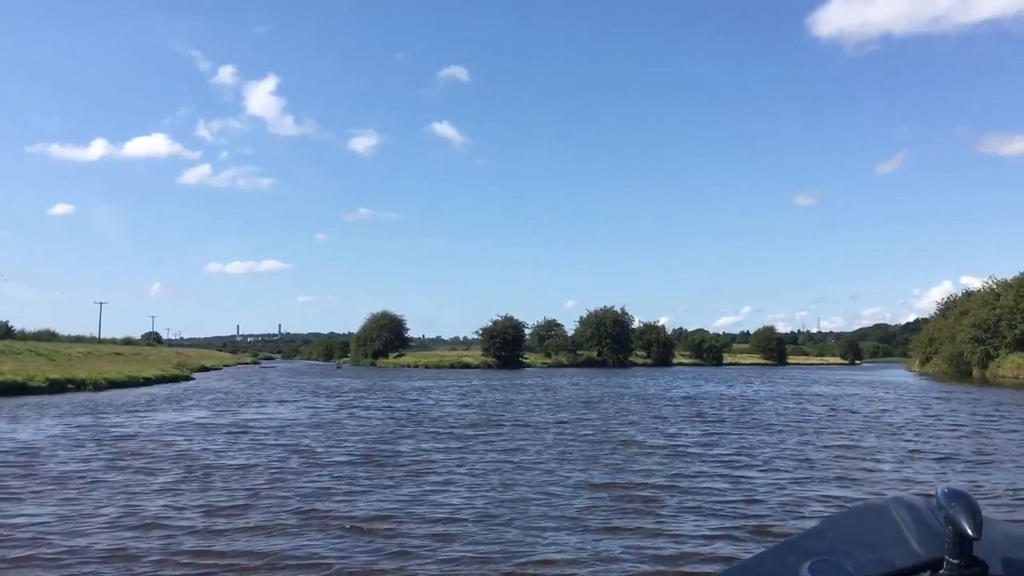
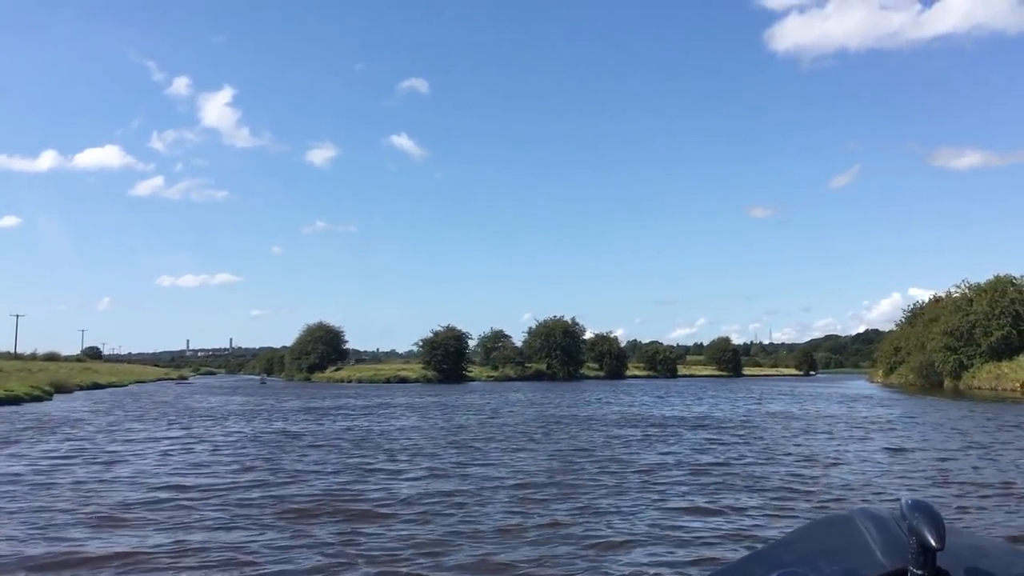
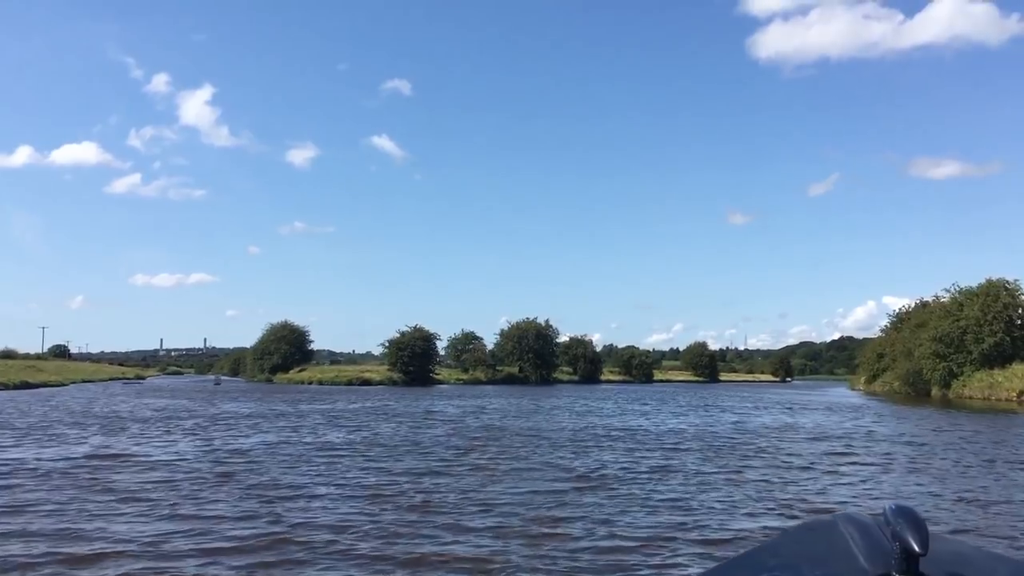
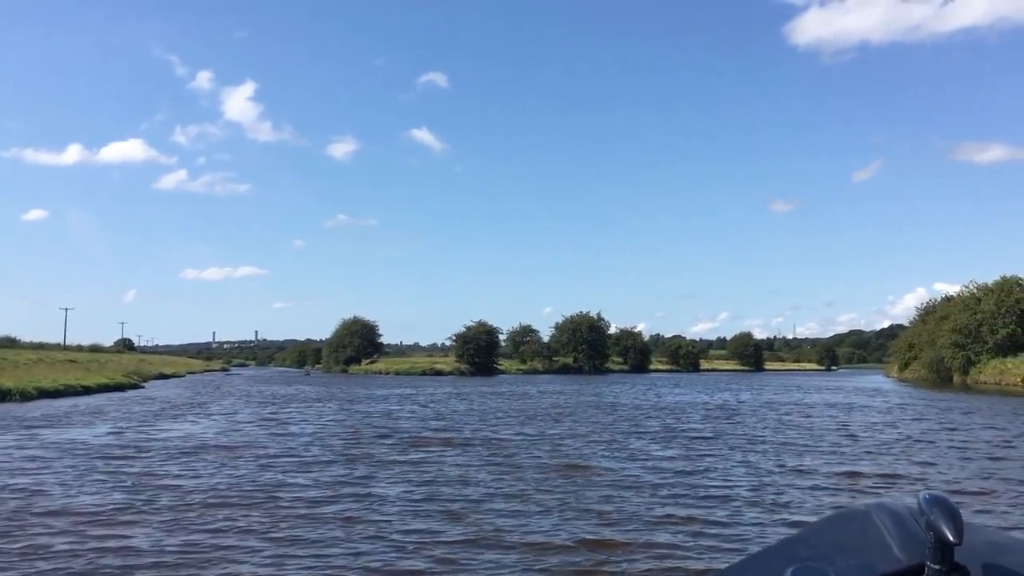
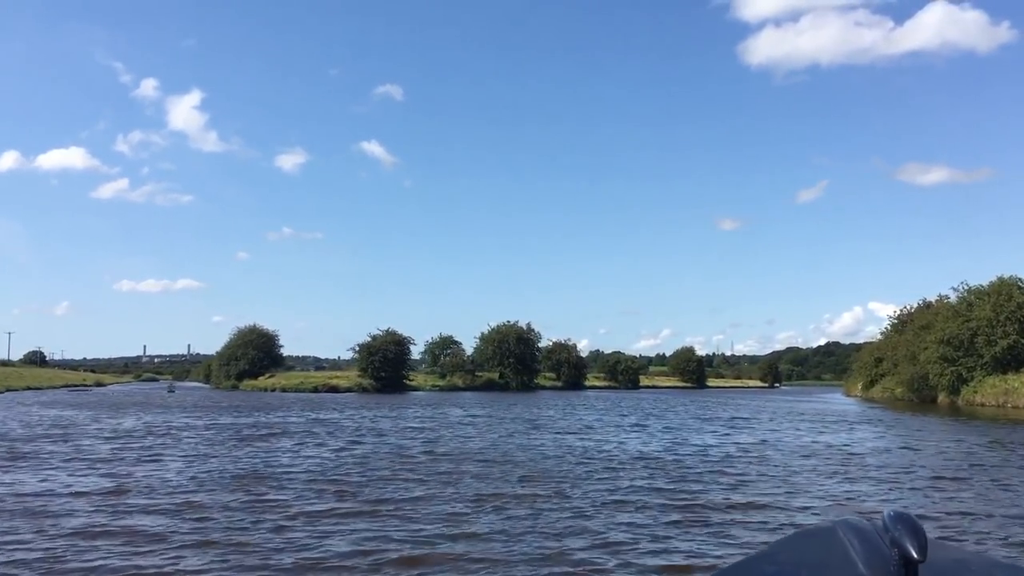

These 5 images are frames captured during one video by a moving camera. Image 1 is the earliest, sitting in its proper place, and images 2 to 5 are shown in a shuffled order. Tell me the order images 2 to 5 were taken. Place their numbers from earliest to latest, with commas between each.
4, 2, 3, 5
